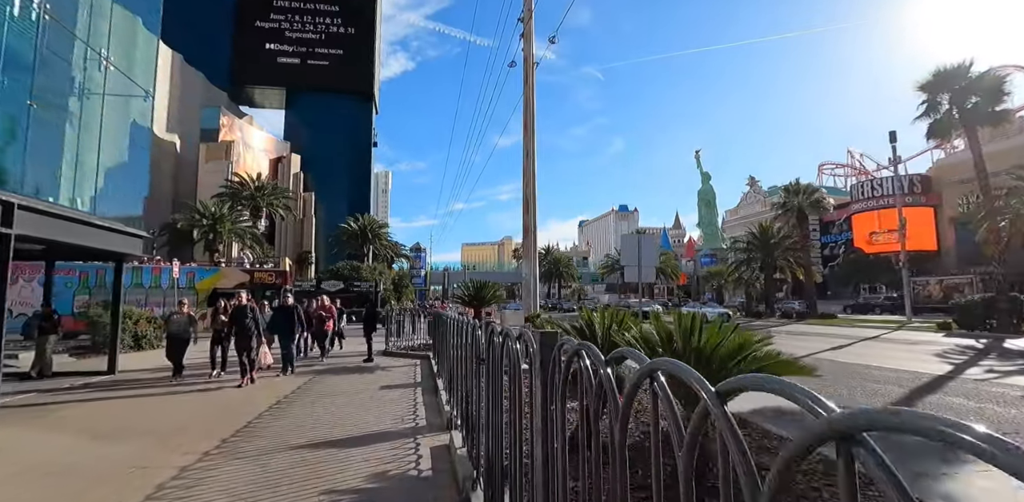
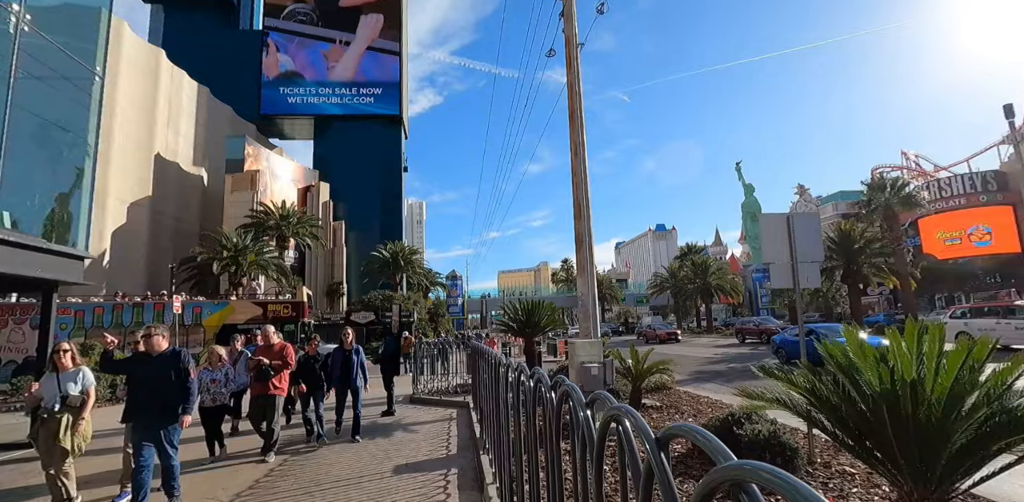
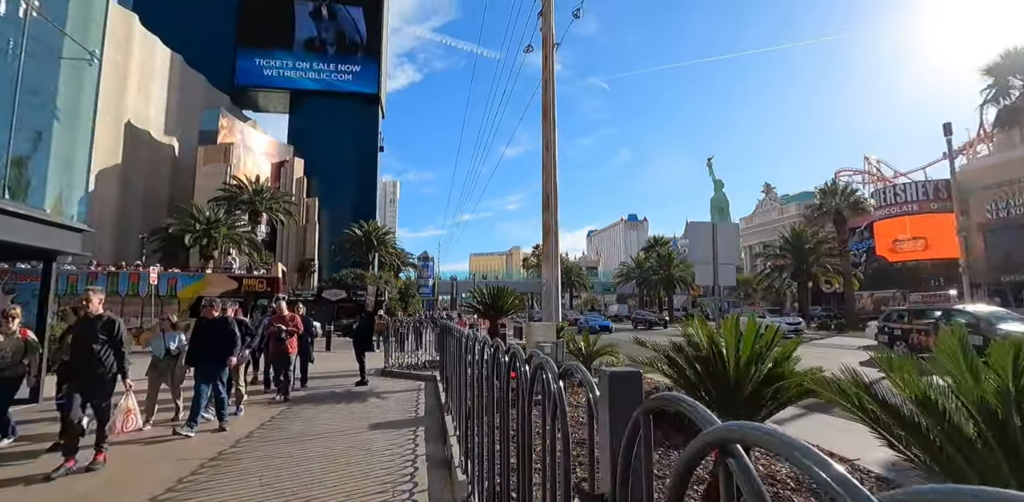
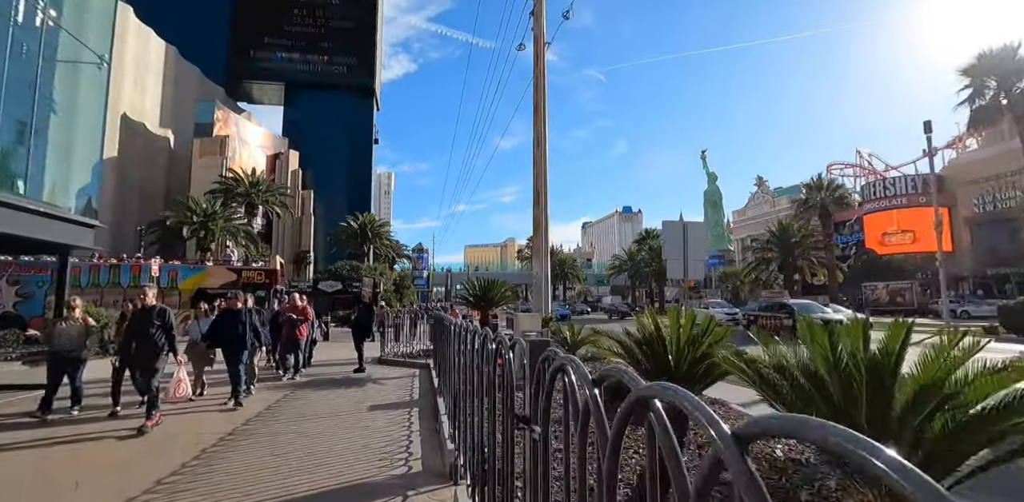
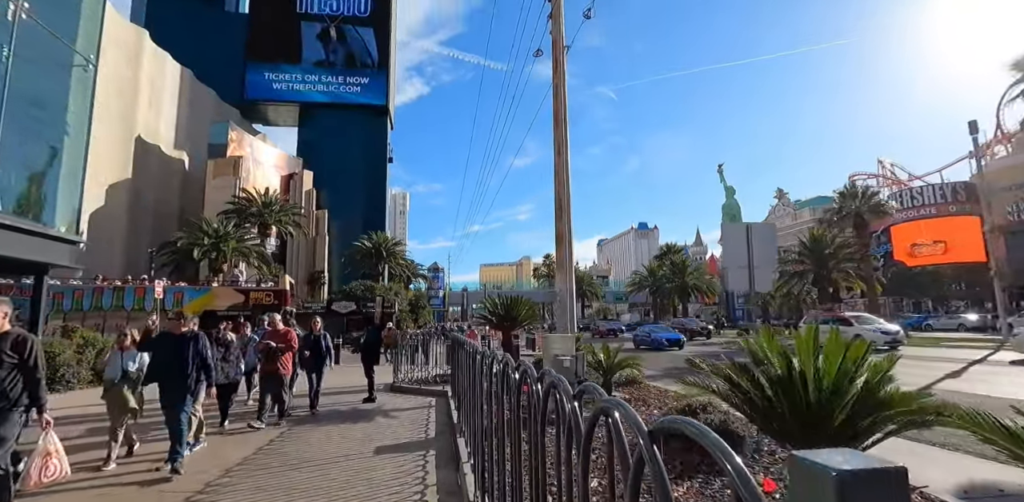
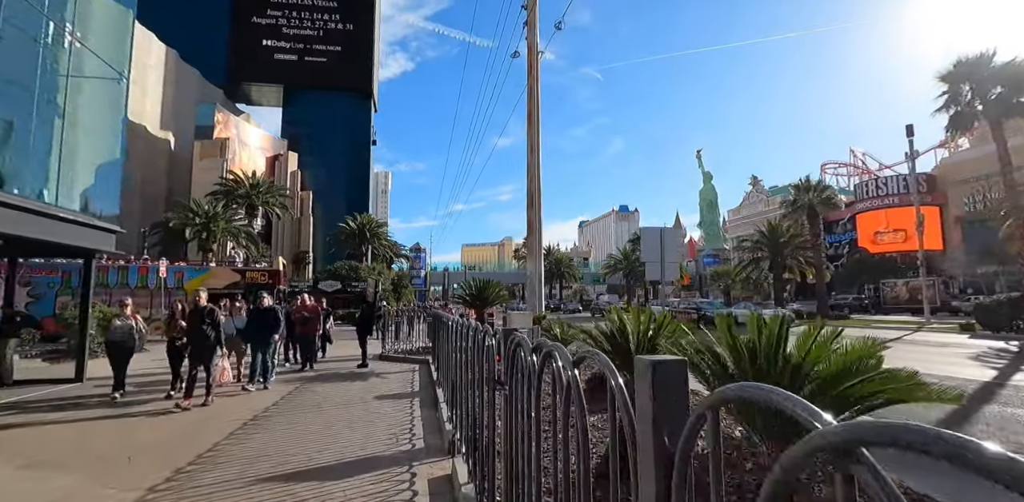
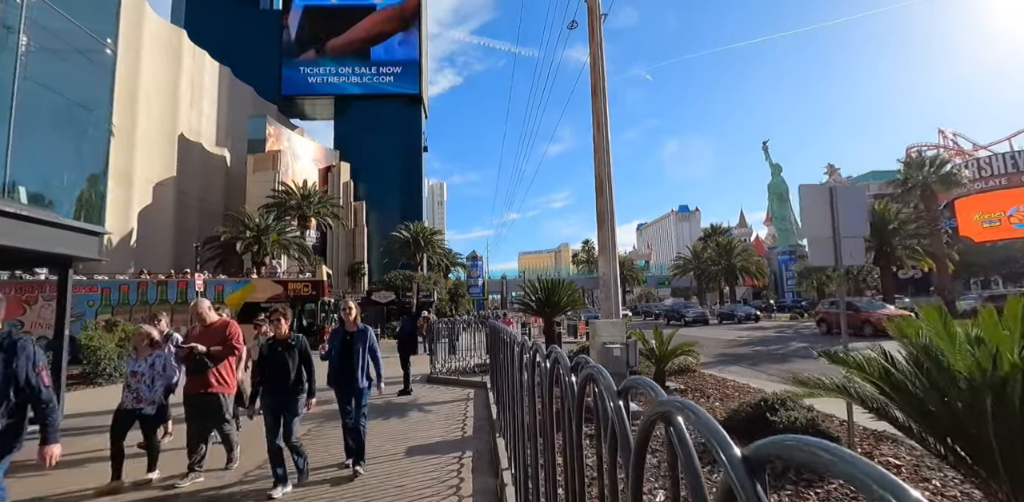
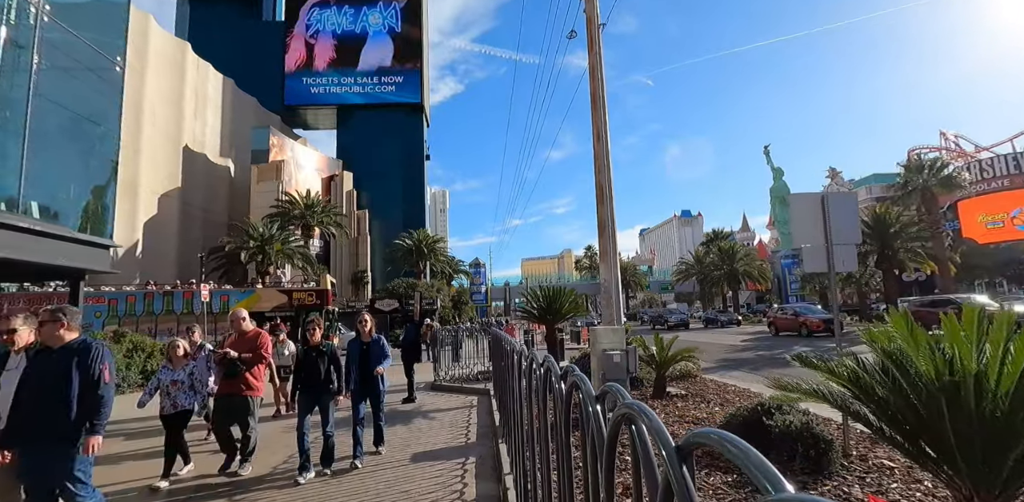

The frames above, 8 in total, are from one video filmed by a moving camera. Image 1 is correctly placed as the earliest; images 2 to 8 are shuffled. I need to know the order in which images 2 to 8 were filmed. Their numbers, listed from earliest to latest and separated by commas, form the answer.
6, 4, 3, 5, 2, 8, 7
